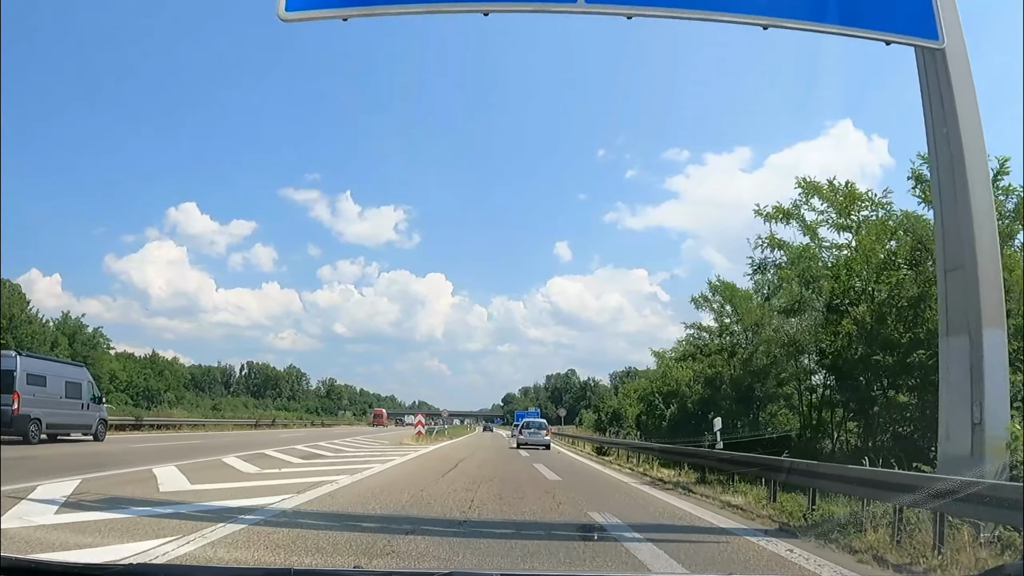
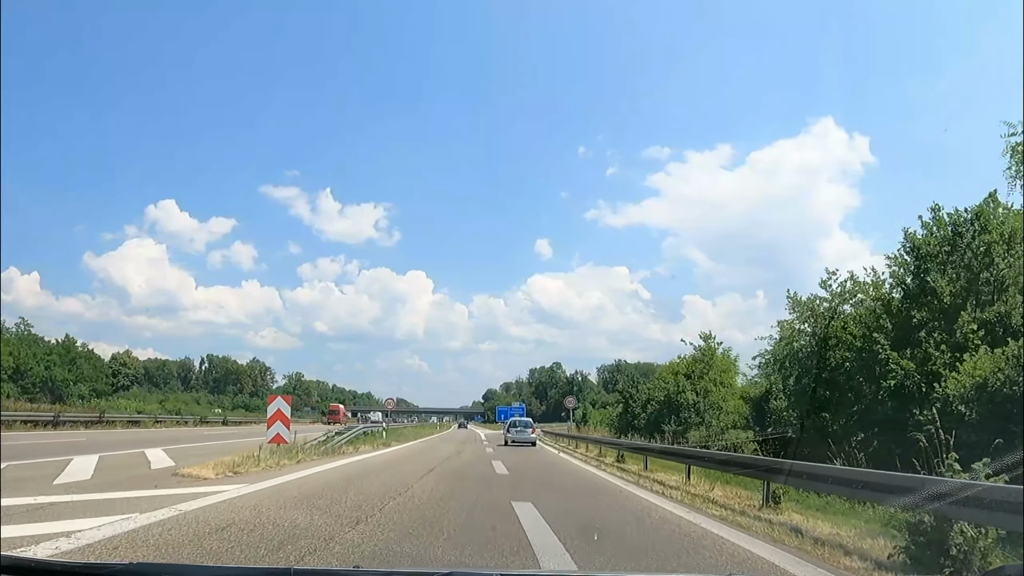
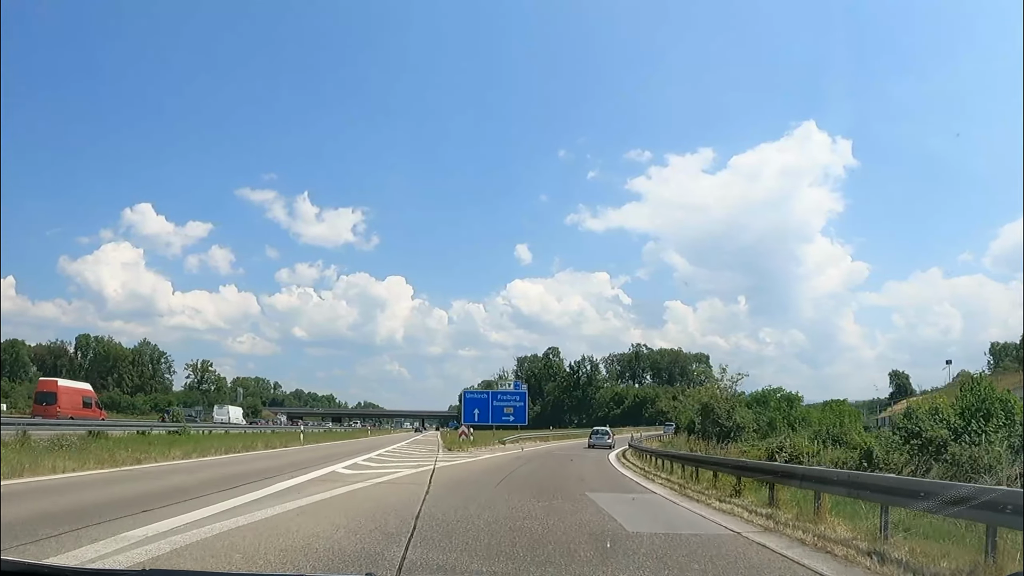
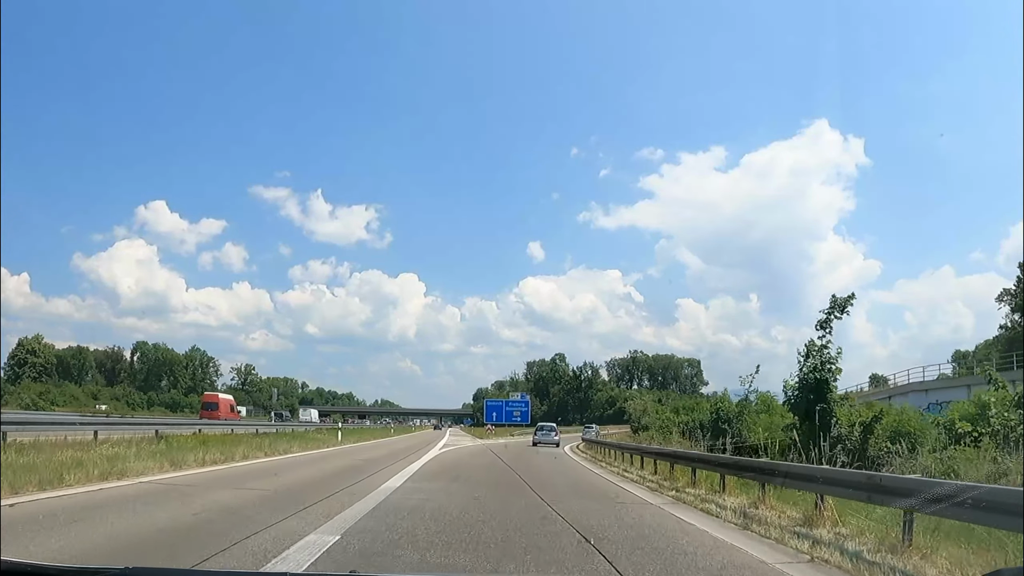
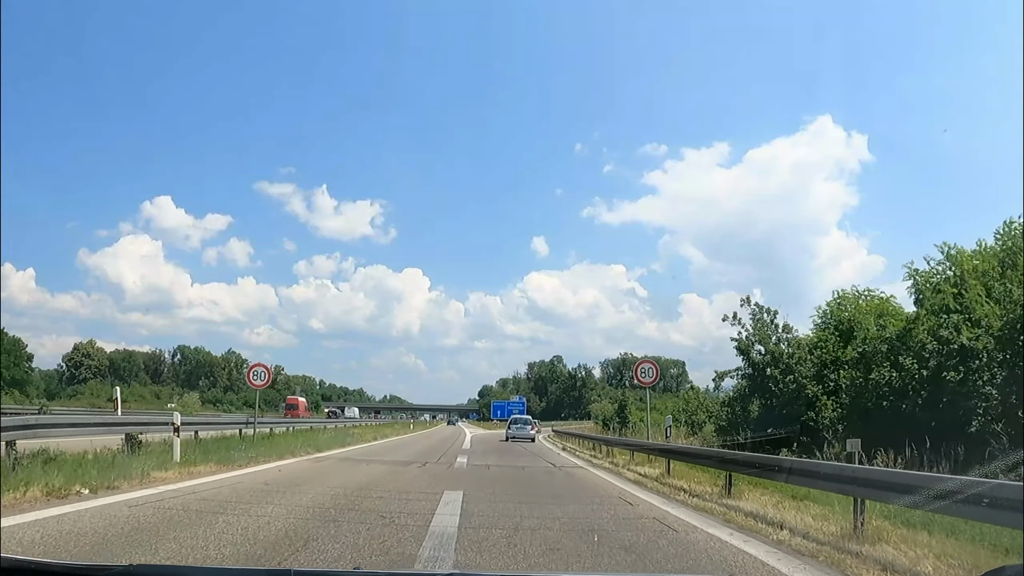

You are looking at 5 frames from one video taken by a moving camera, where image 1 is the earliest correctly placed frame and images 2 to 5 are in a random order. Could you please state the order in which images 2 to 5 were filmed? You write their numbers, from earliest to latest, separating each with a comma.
2, 5, 4, 3
